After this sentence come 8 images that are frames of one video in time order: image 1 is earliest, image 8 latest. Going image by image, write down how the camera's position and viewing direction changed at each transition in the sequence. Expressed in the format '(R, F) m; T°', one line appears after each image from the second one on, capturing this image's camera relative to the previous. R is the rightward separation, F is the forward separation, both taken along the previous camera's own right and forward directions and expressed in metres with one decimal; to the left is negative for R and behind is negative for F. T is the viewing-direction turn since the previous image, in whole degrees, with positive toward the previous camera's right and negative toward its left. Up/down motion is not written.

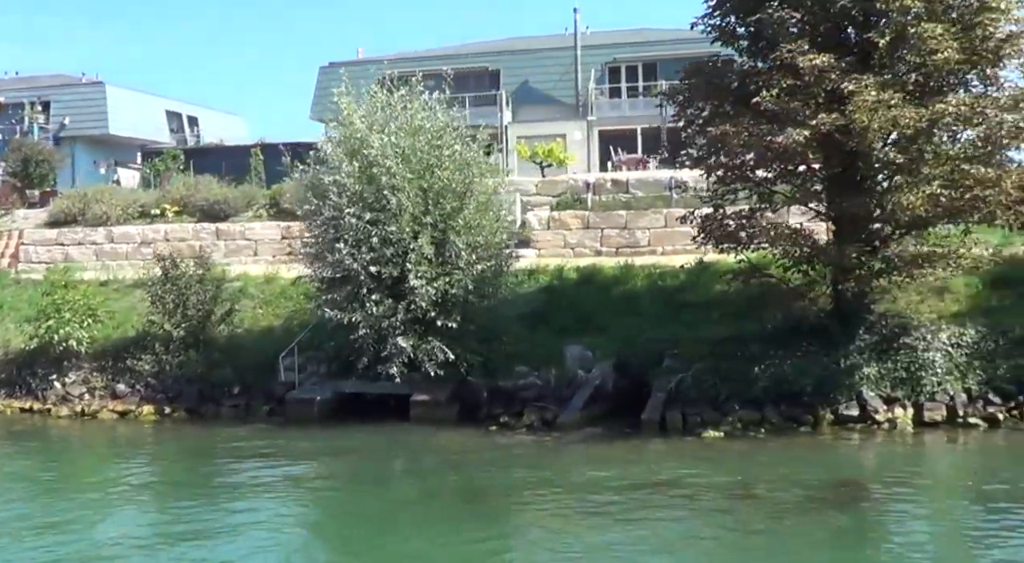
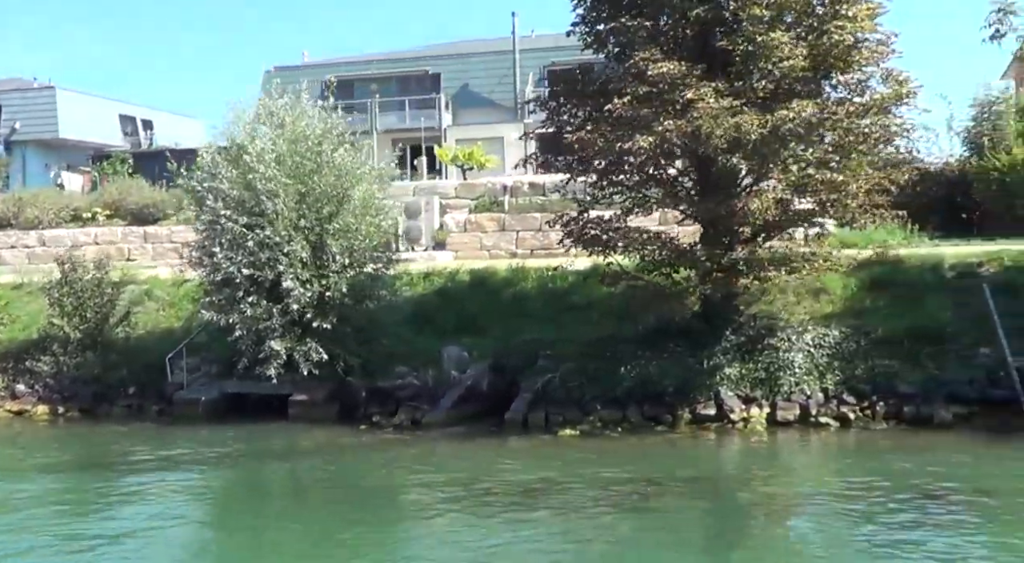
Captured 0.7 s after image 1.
(+2.1, -0.4) m; -1°
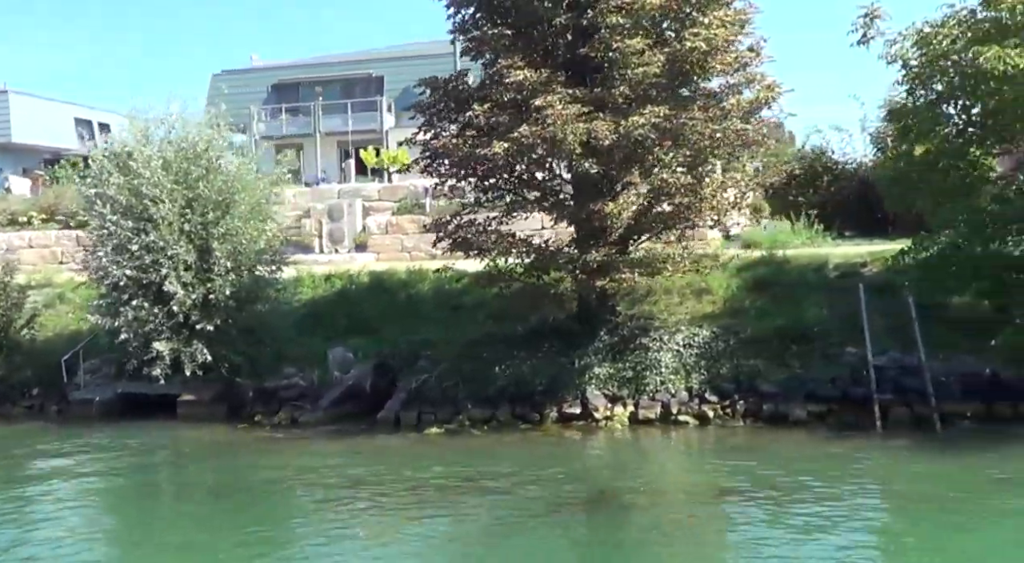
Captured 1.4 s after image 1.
(+2.1, -0.4) m; -1°
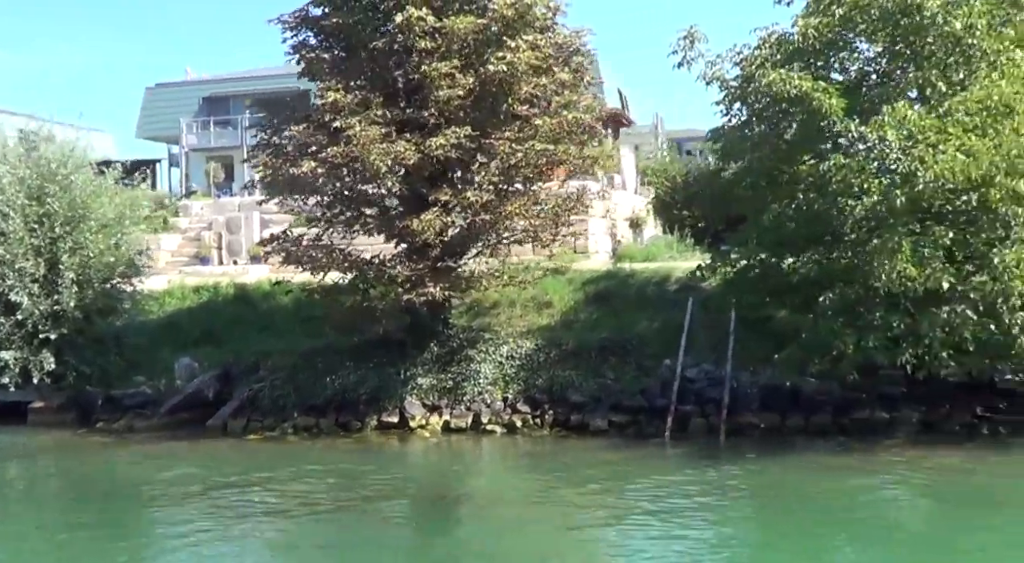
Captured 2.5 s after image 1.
(+3.1, -0.6) m; -1°
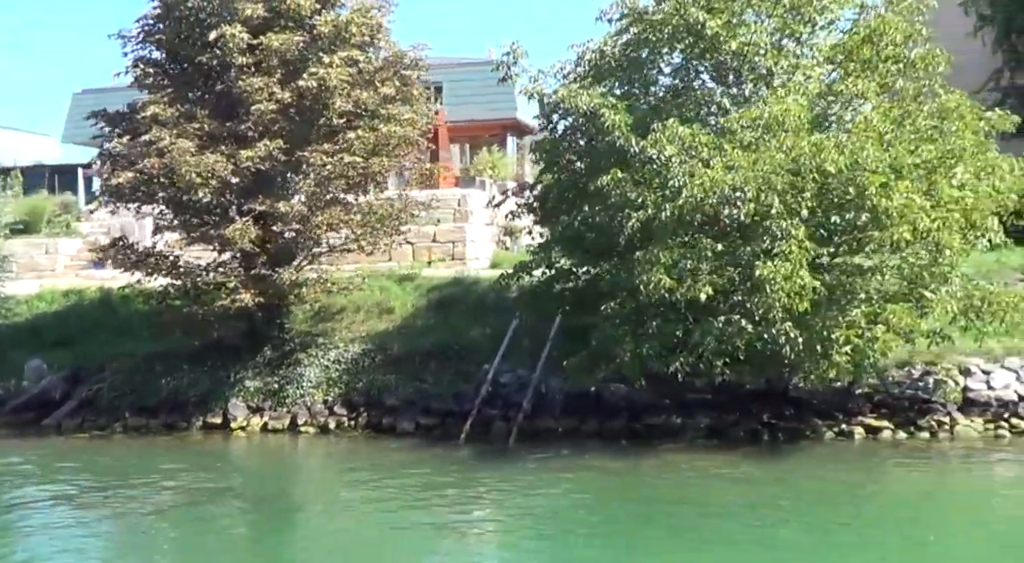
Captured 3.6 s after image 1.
(+3.1, -0.6) m; -1°
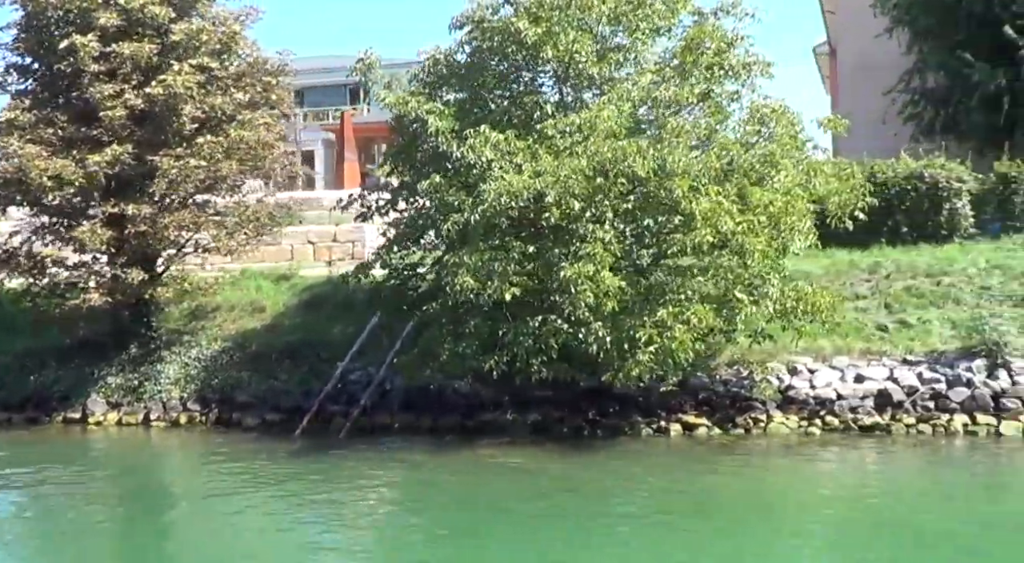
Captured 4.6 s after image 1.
(+2.7, -0.5) m; -1°
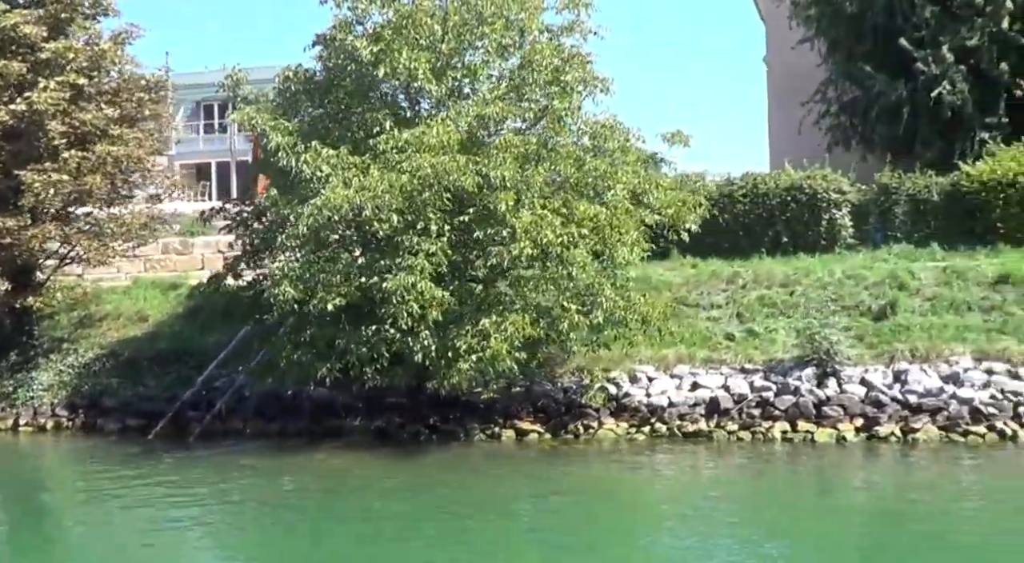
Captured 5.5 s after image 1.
(+2.7, -0.5) m; -1°
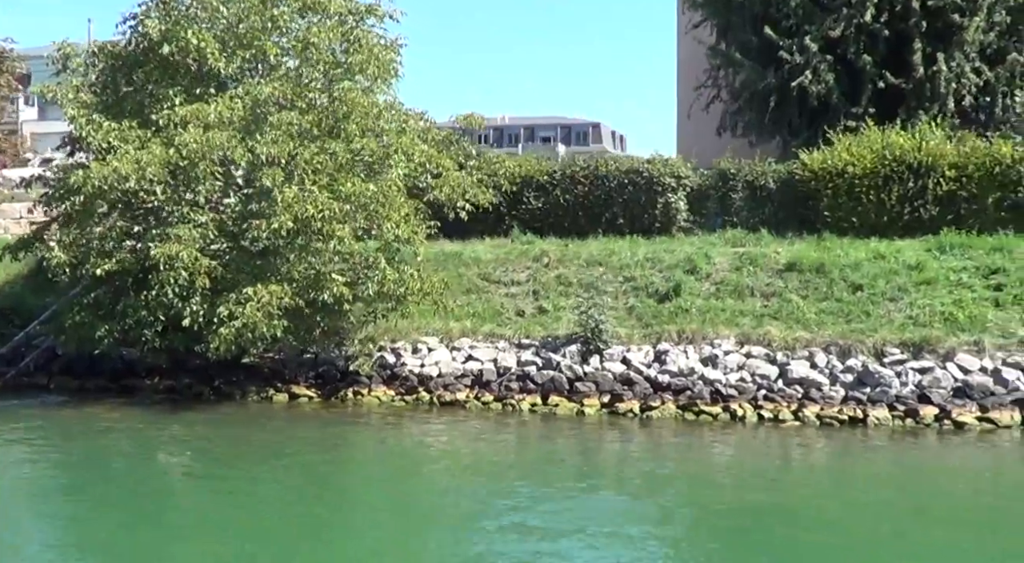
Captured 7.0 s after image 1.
(+4.0, -0.7) m; -2°
